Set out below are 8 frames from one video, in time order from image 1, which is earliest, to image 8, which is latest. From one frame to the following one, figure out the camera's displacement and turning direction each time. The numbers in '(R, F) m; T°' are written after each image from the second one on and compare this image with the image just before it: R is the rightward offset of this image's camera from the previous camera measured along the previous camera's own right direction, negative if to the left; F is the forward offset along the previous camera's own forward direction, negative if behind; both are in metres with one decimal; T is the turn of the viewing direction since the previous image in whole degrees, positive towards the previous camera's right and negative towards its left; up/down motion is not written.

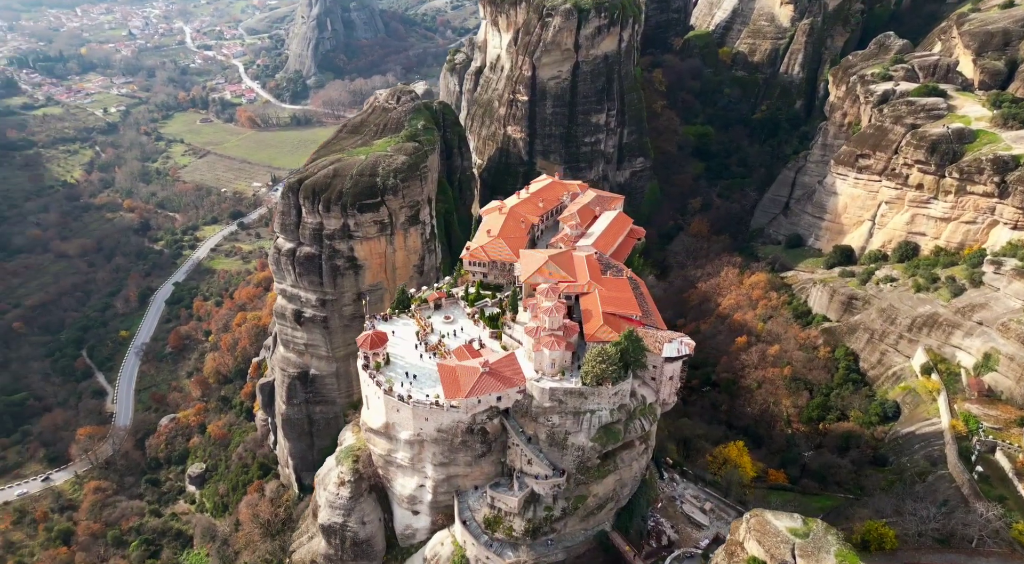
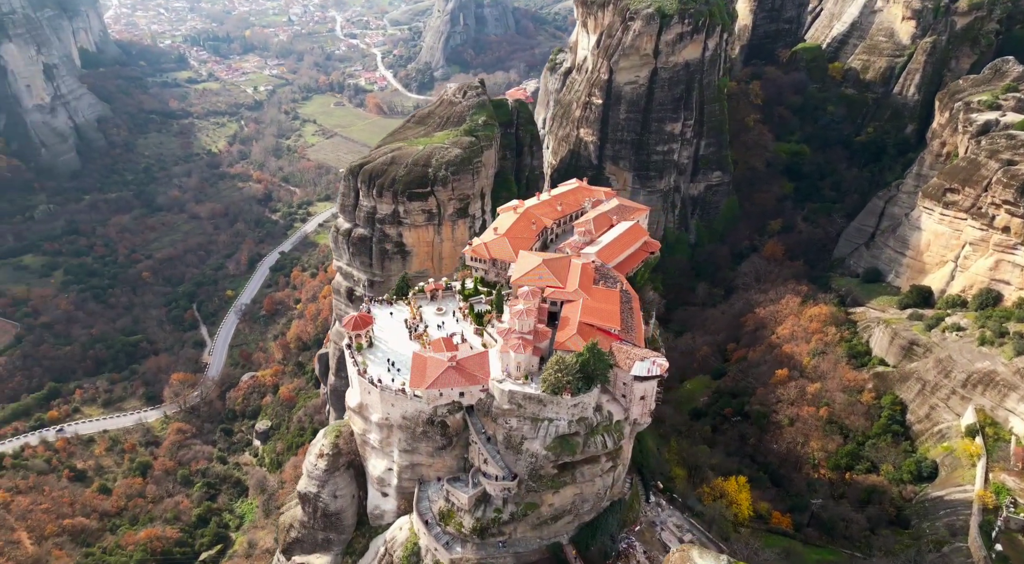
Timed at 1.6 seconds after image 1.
(+4.3, +0.3) m; -10°
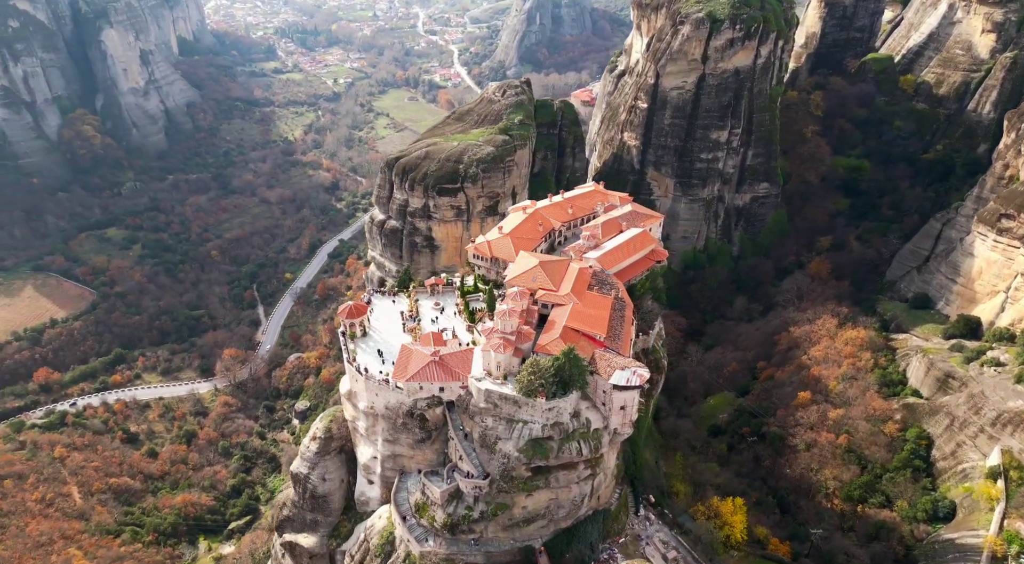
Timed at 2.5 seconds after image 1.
(+2.5, +0.1) m; -6°
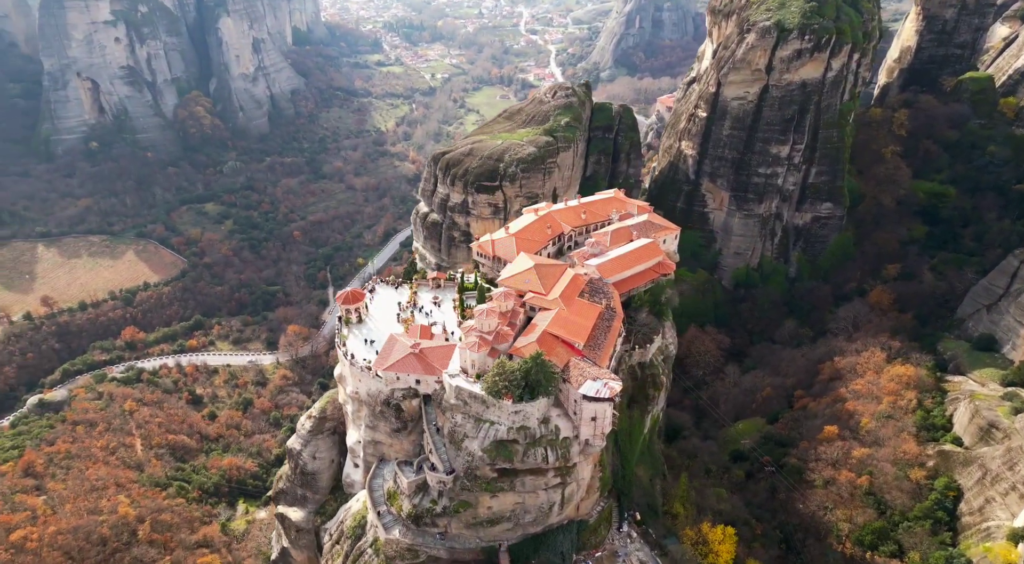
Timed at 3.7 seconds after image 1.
(+3.2, +0.2) m; -7°
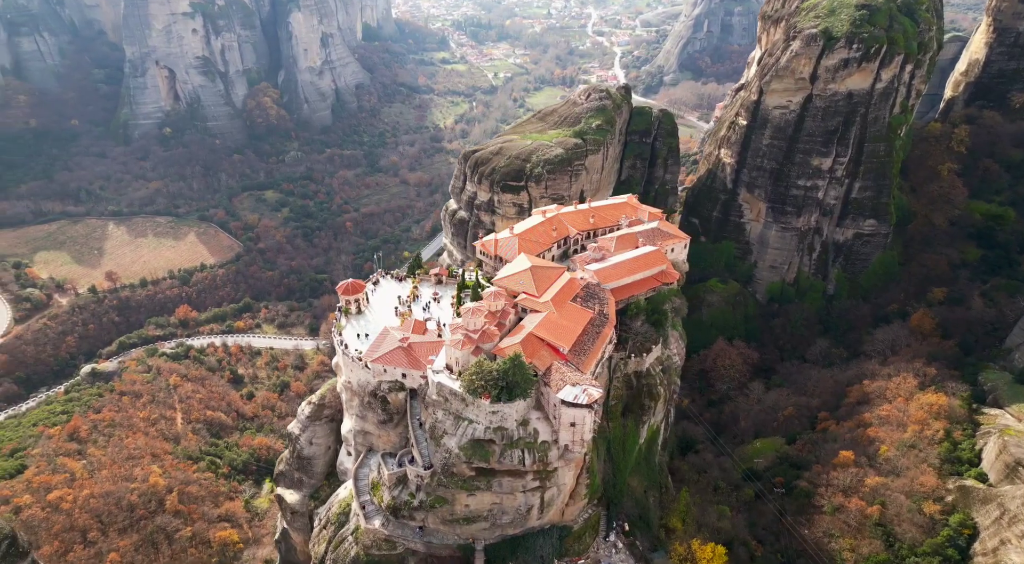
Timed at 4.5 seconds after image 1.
(+2.1, +0.1) m; -5°
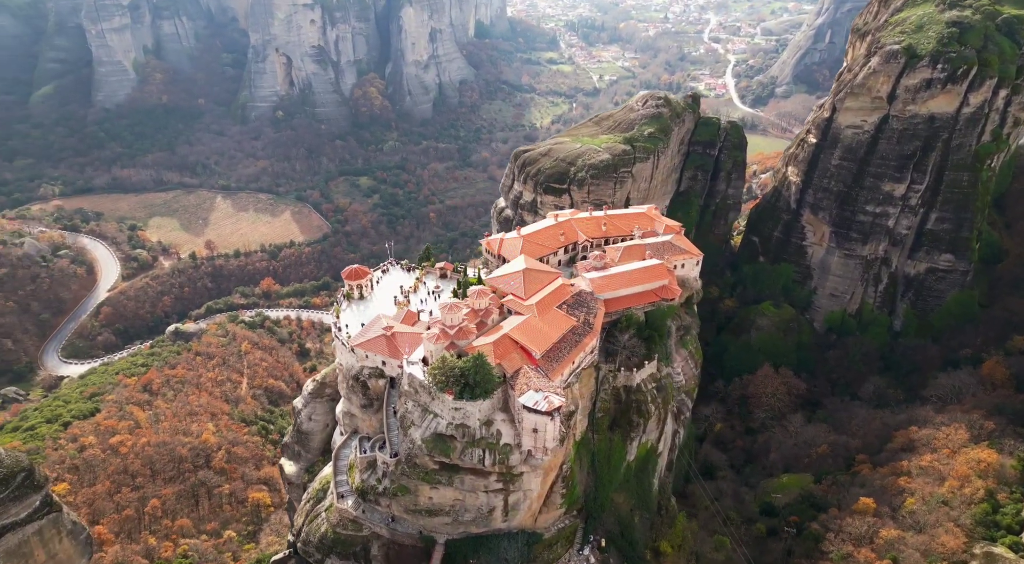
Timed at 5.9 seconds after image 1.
(+3.5, +0.3) m; -8°
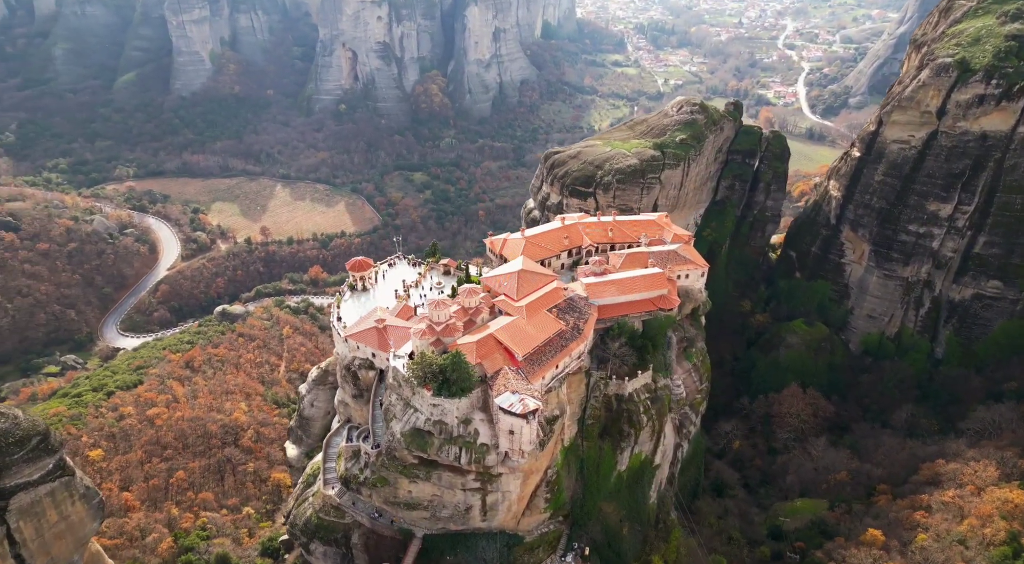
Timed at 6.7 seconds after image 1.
(+2.1, +0.1) m; -5°
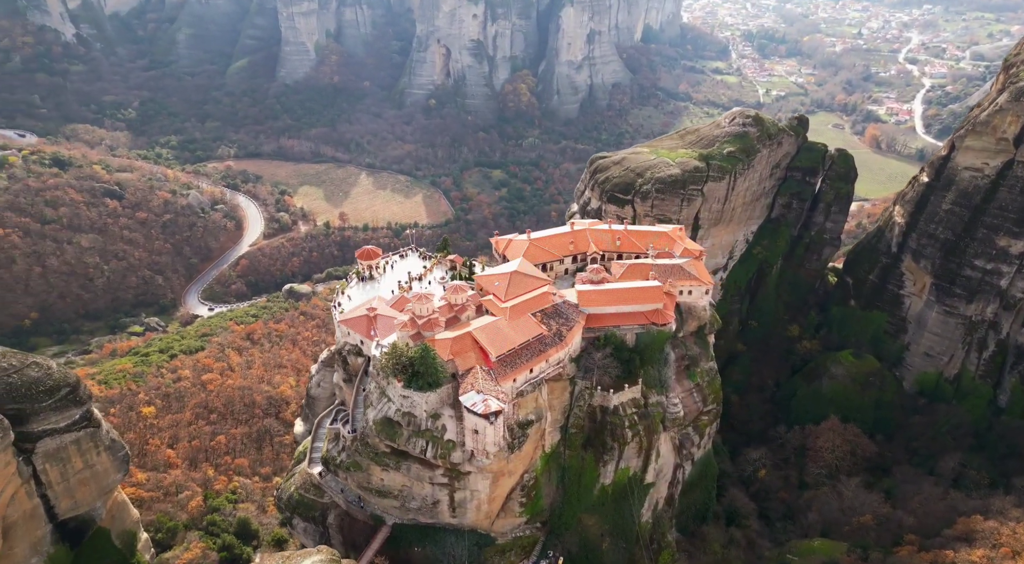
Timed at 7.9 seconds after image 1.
(+3.2, +0.3) m; -7°
